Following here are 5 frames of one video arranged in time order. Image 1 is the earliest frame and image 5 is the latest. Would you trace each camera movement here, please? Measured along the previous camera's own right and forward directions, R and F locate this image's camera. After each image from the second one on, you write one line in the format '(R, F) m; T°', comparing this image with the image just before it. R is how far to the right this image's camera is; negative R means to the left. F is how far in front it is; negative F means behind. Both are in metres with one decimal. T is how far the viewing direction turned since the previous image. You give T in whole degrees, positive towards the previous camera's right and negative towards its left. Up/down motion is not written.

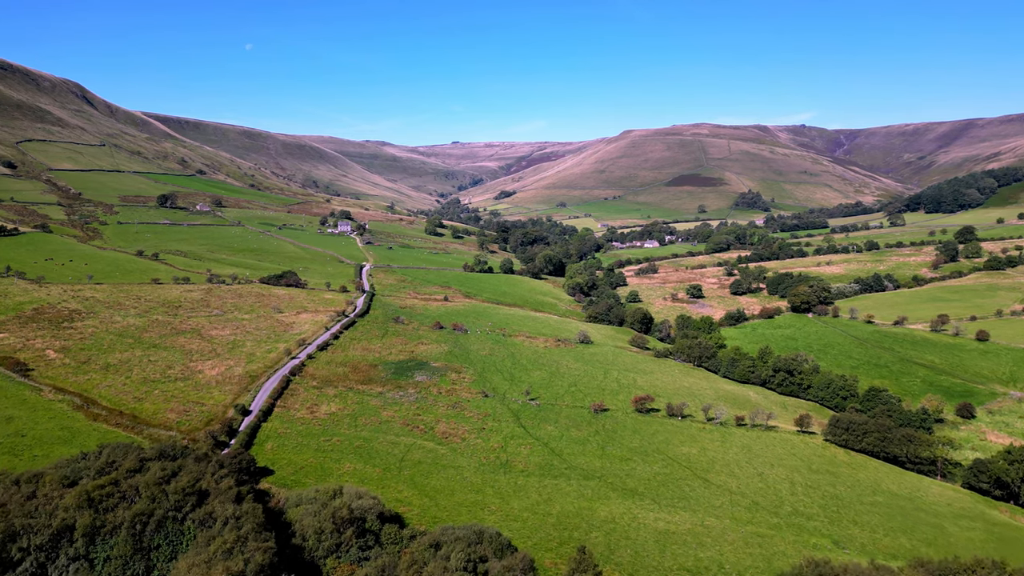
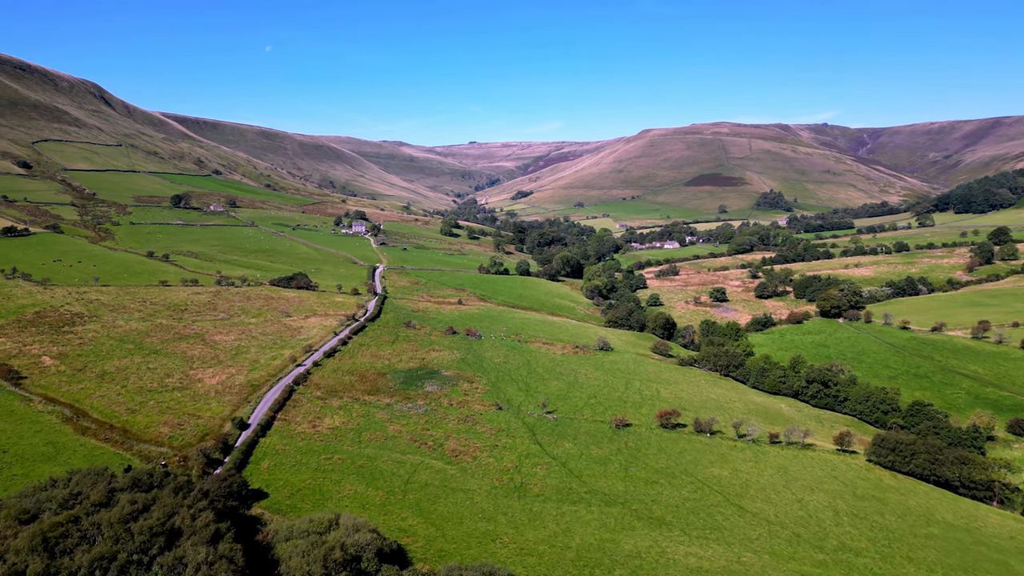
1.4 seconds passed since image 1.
(0.0, +3.3) m; -2°
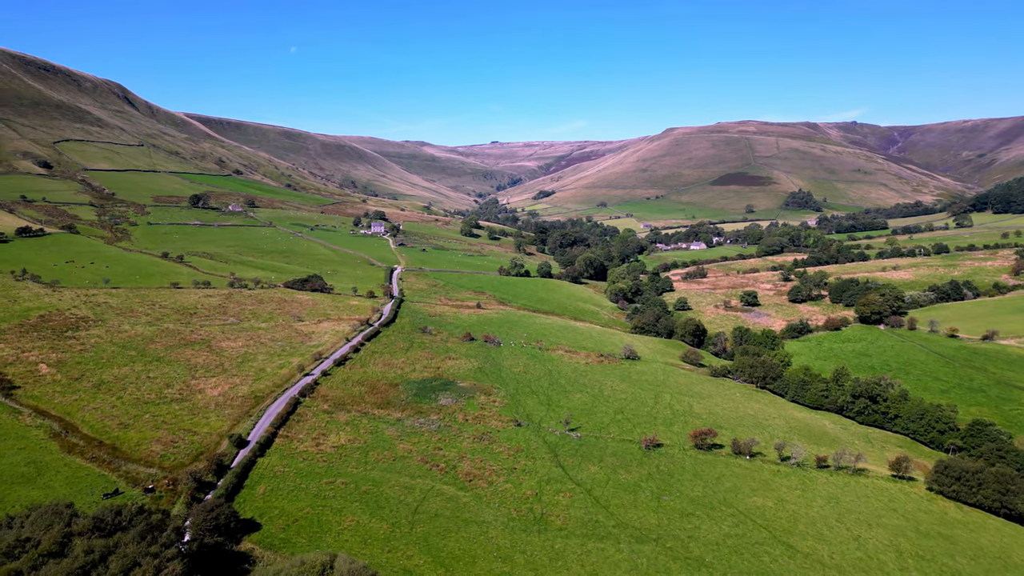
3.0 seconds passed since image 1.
(0.0, +3.9) m; -3°
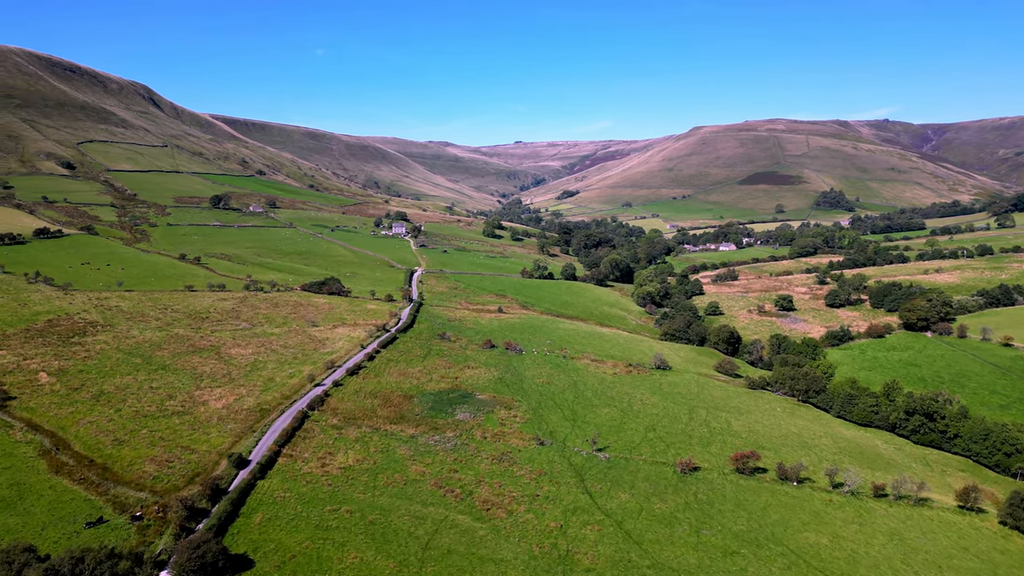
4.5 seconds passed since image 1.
(-0.1, +3.7) m; -3°
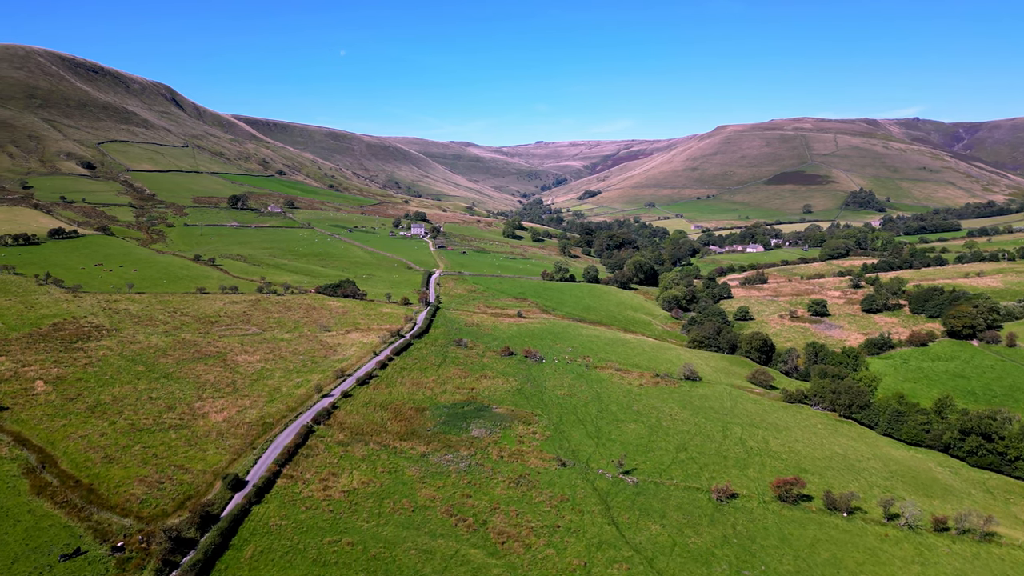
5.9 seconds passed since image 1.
(0.0, +3.3) m; -3°
